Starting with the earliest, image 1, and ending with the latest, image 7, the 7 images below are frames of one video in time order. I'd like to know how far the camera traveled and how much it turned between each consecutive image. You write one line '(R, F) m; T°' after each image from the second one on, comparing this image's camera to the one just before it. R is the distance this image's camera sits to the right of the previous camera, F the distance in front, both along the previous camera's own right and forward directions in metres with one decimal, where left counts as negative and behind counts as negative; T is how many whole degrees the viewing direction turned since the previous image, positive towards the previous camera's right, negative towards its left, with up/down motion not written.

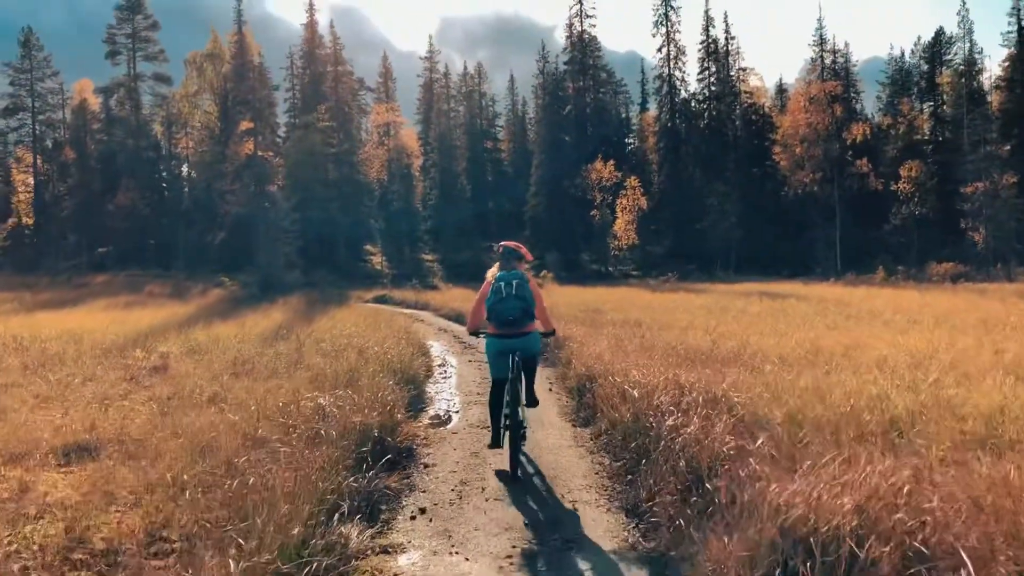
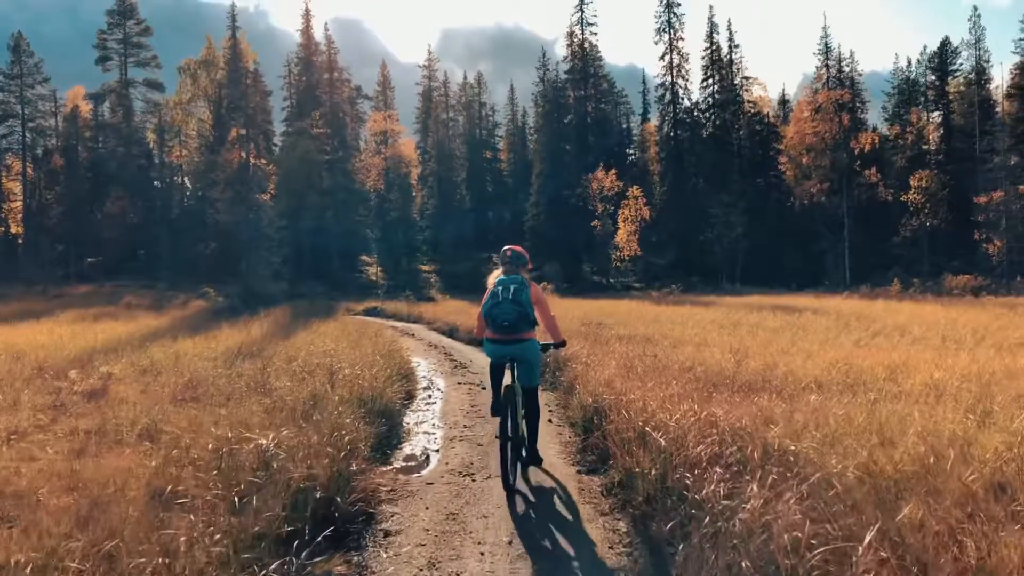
(+0.1, +1.6) m; 0°
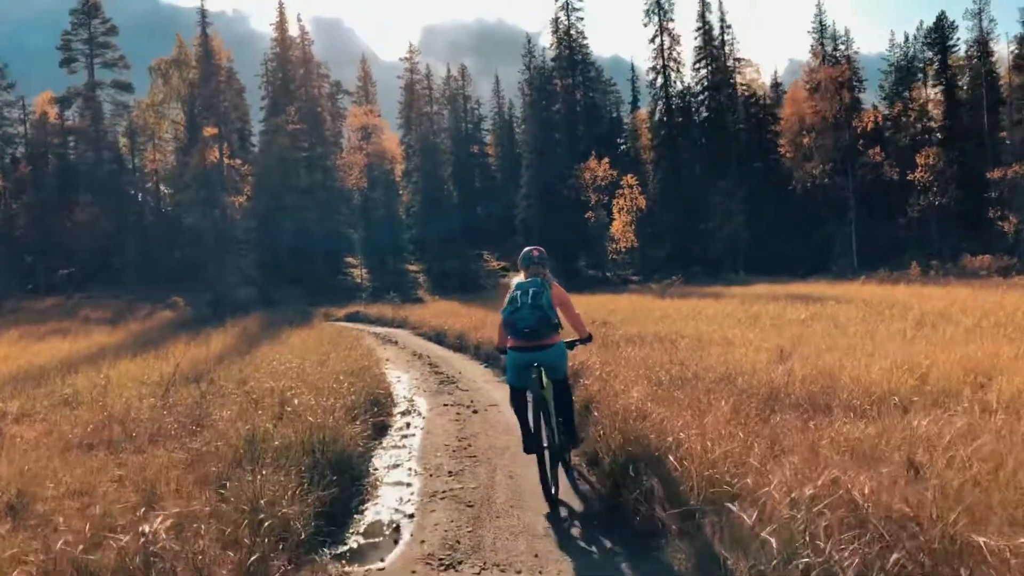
(0.0, +2.2) m; 0°
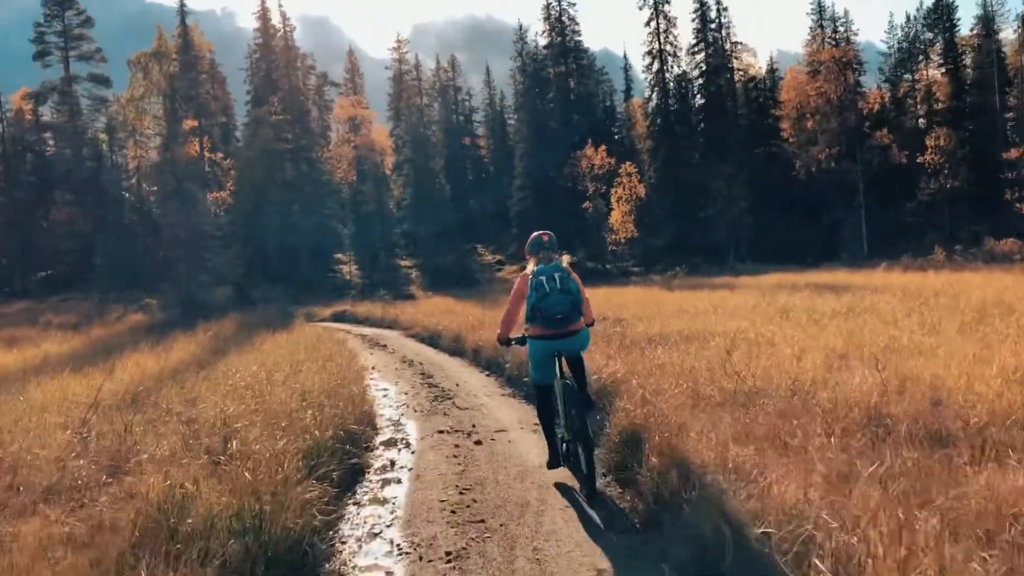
(-0.1, +2.1) m; 0°
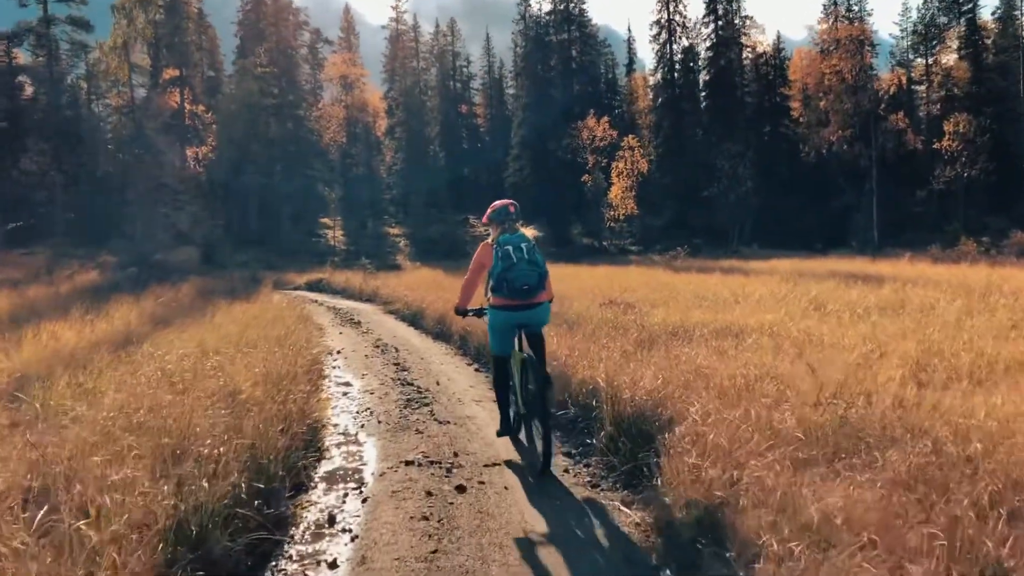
(-0.1, +2.4) m; +1°
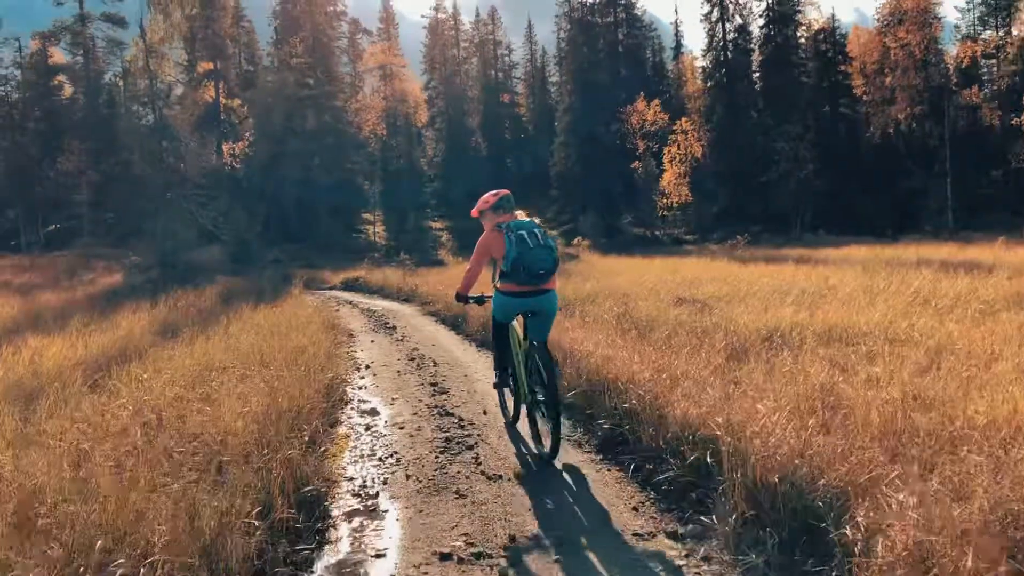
(-0.1, +1.9) m; -3°
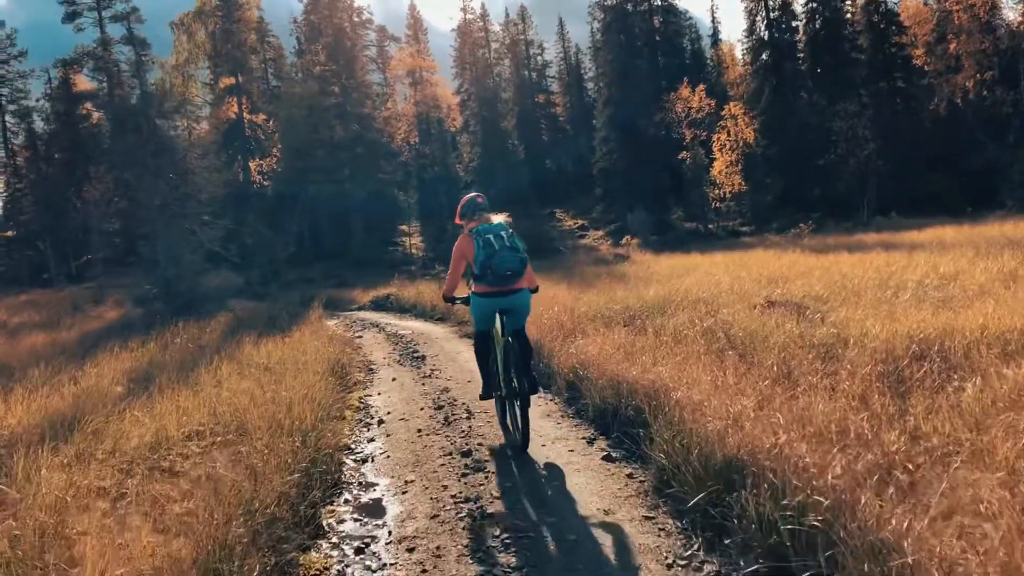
(-0.1, +2.5) m; -3°
